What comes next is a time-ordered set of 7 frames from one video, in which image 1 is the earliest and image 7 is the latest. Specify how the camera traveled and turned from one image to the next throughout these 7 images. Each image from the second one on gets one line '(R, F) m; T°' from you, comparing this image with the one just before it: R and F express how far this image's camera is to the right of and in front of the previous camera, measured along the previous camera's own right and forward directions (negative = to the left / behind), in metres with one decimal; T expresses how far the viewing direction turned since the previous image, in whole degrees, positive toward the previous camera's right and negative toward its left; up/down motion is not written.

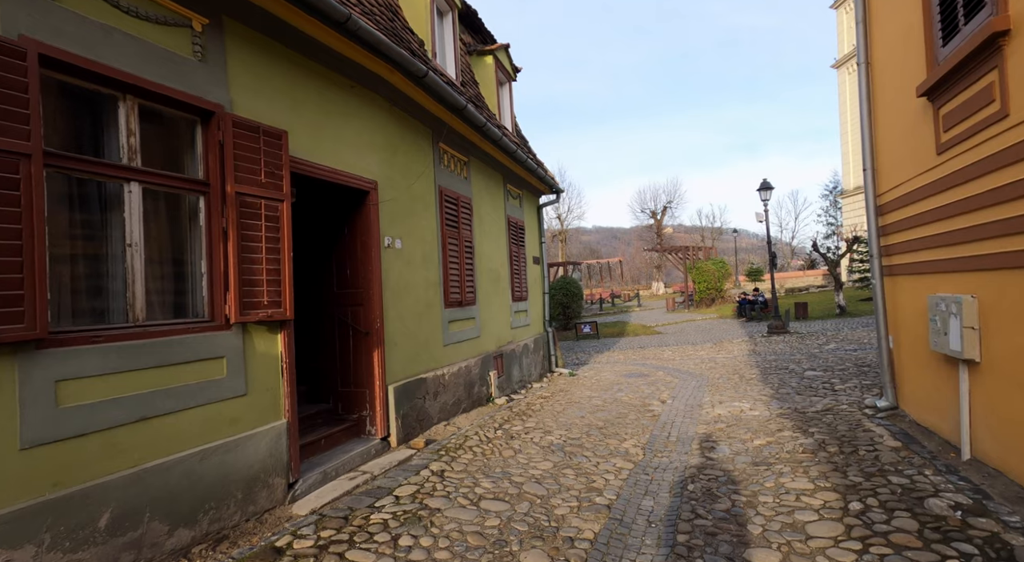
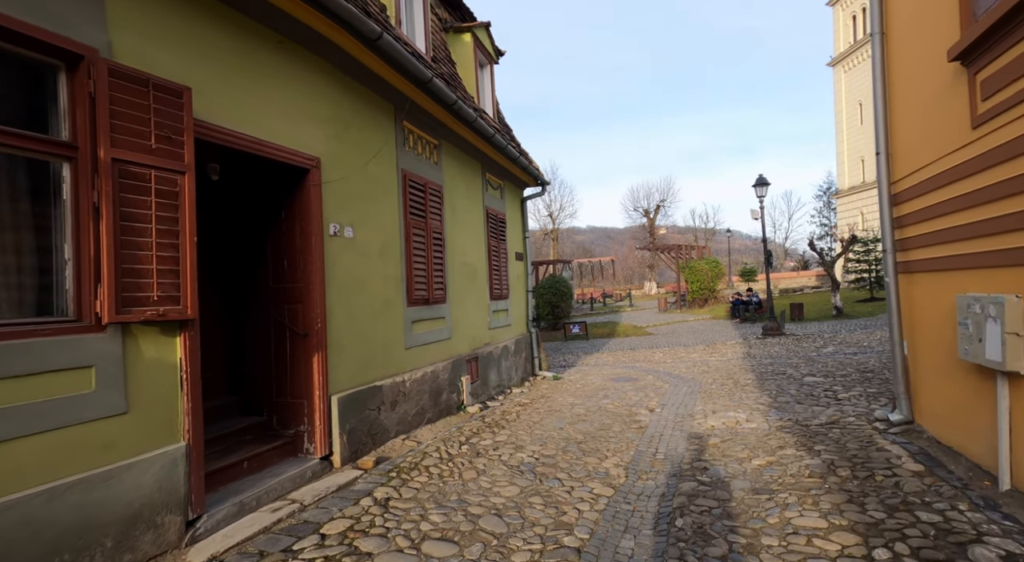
(+0.2, +0.7) m; +1°
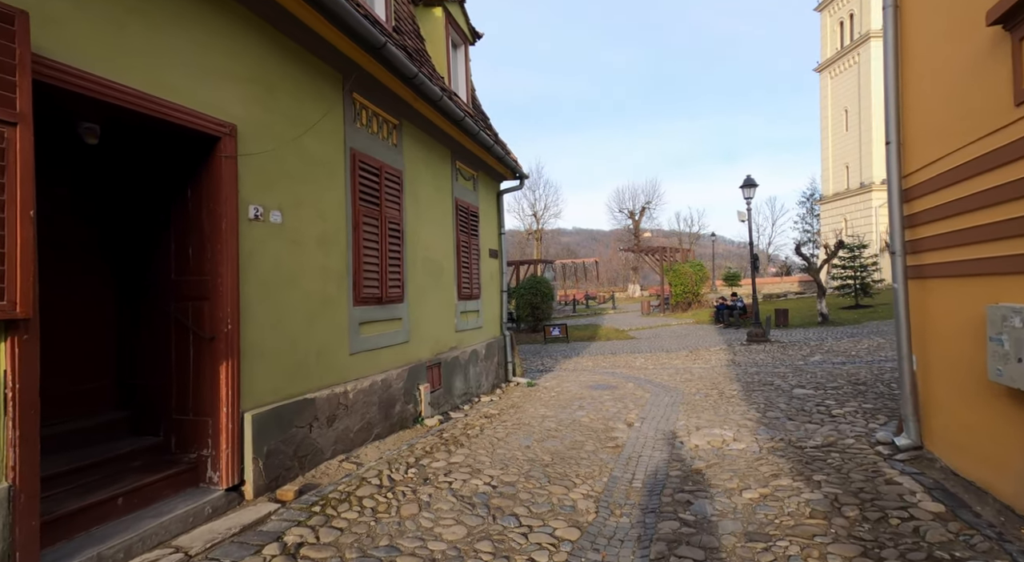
(+0.2, +0.7) m; +2°
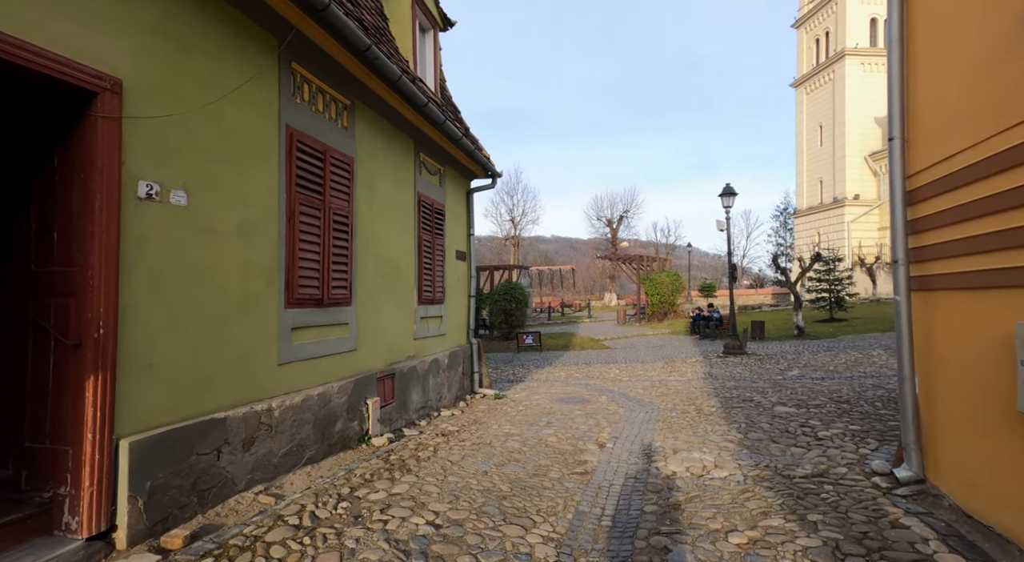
(+0.2, +0.6) m; +2°
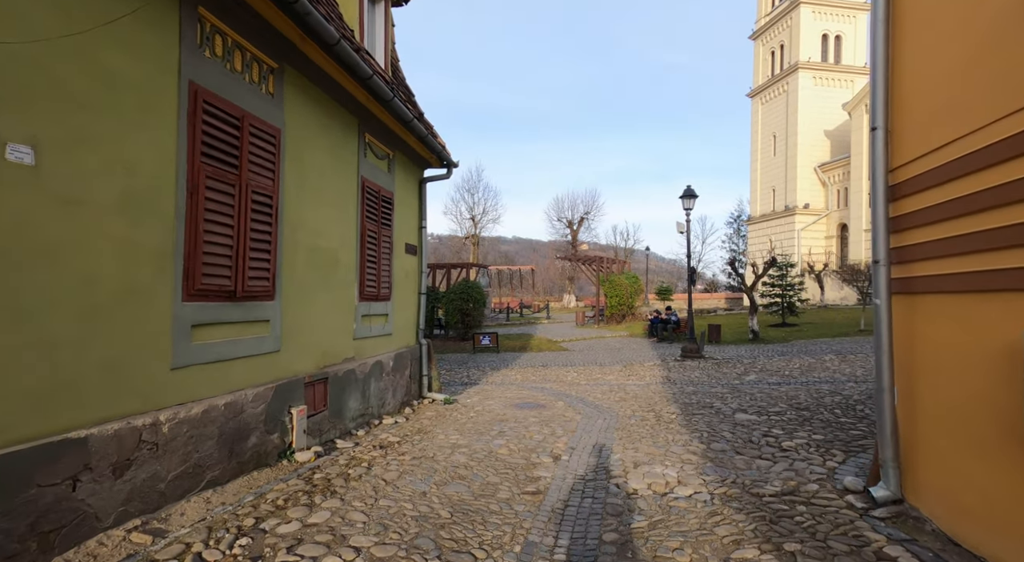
(+0.1, +0.6) m; +4°
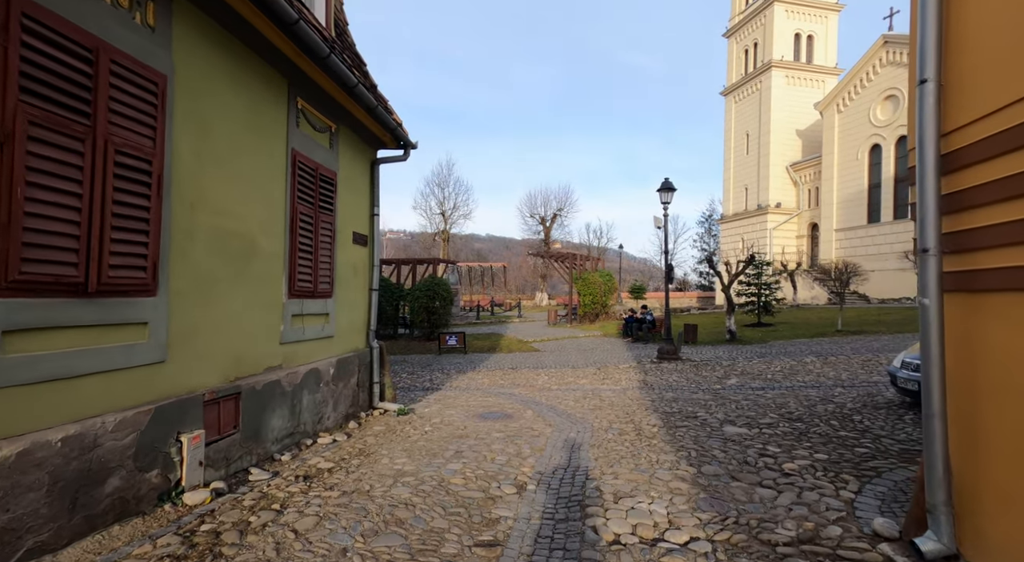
(+0.1, +1.0) m; +3°
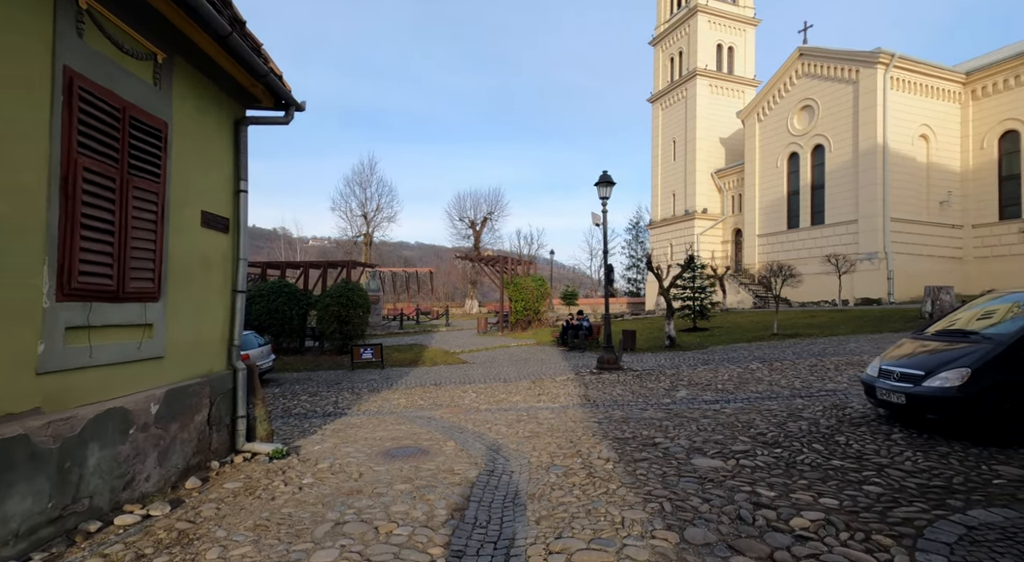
(+0.2, +1.7) m; +7°
